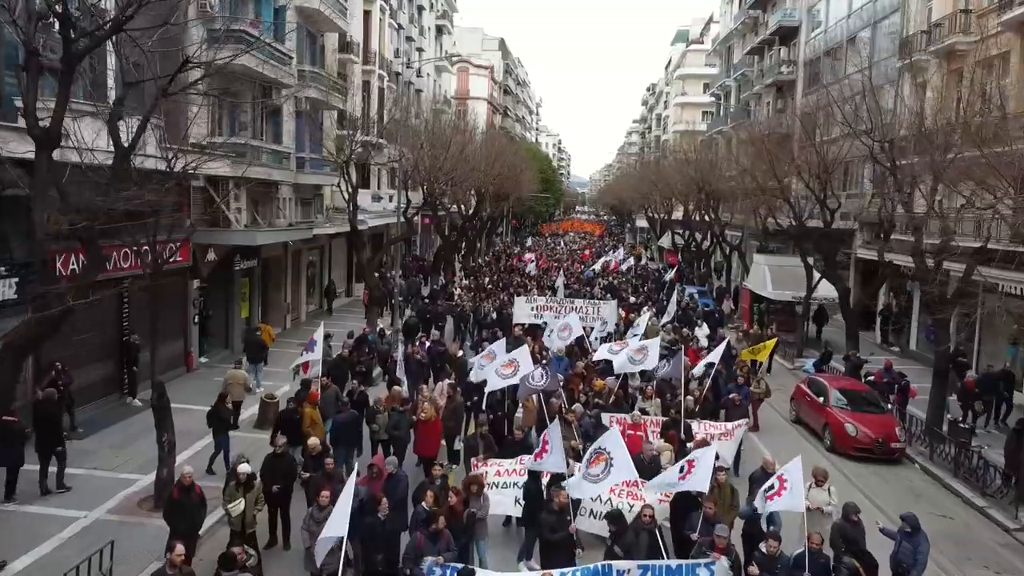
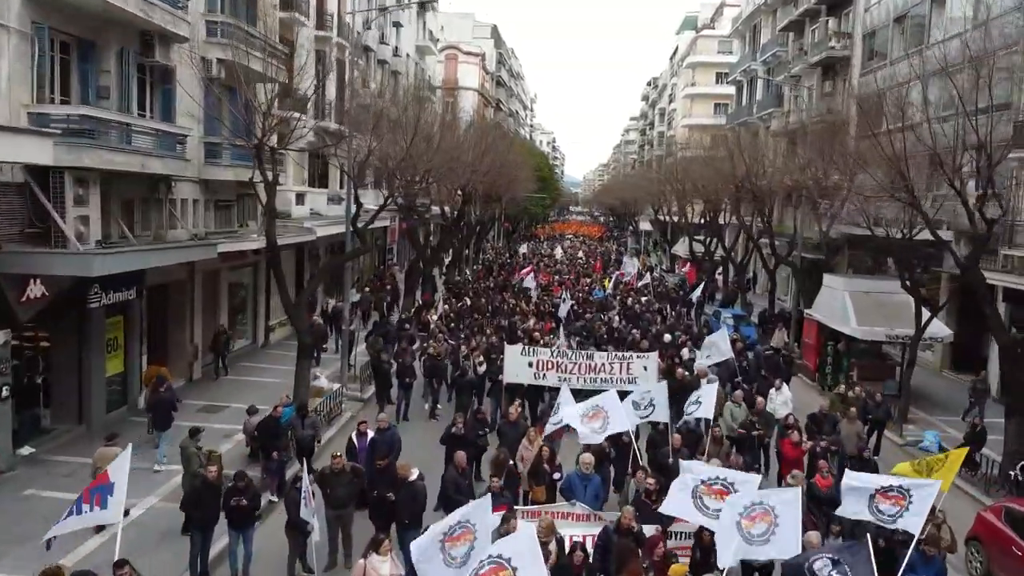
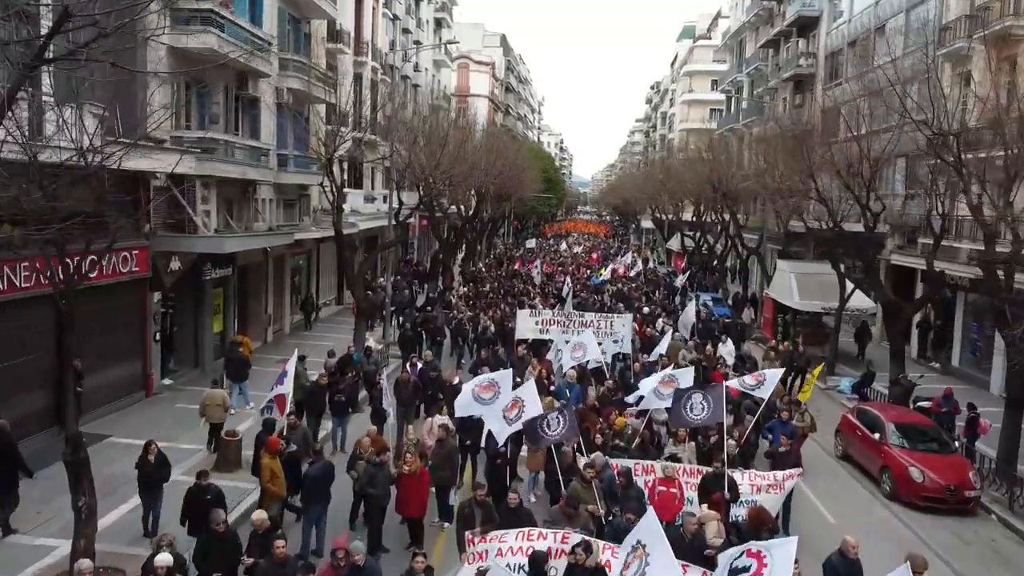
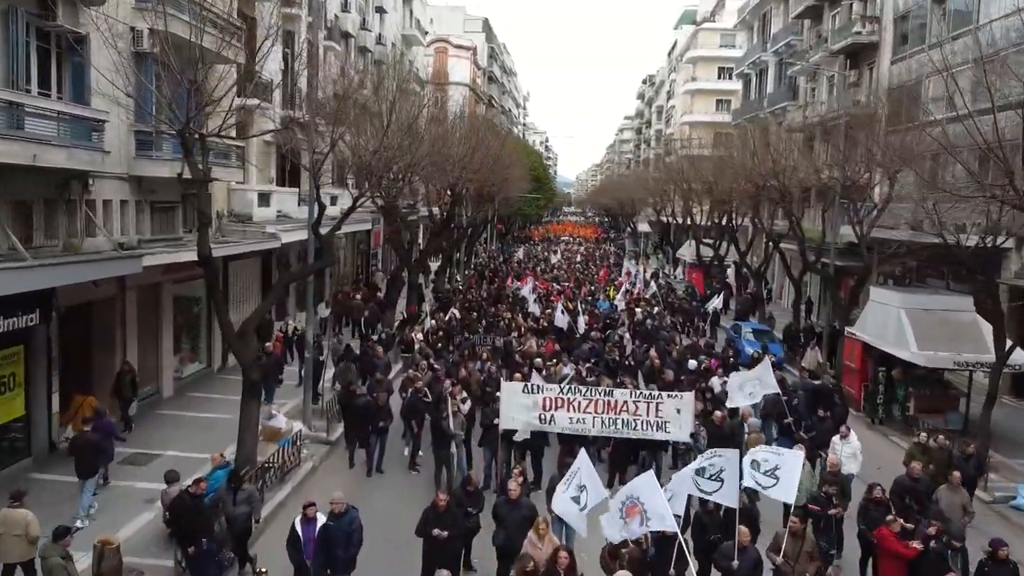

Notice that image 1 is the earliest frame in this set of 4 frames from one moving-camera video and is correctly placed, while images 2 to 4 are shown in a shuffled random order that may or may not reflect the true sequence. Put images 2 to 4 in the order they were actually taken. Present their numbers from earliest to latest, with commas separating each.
3, 2, 4
